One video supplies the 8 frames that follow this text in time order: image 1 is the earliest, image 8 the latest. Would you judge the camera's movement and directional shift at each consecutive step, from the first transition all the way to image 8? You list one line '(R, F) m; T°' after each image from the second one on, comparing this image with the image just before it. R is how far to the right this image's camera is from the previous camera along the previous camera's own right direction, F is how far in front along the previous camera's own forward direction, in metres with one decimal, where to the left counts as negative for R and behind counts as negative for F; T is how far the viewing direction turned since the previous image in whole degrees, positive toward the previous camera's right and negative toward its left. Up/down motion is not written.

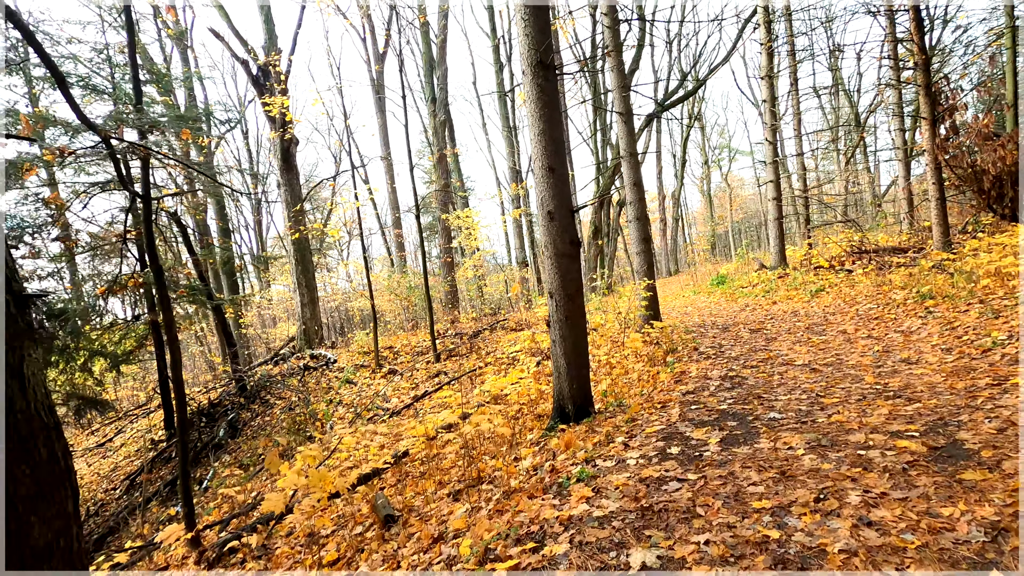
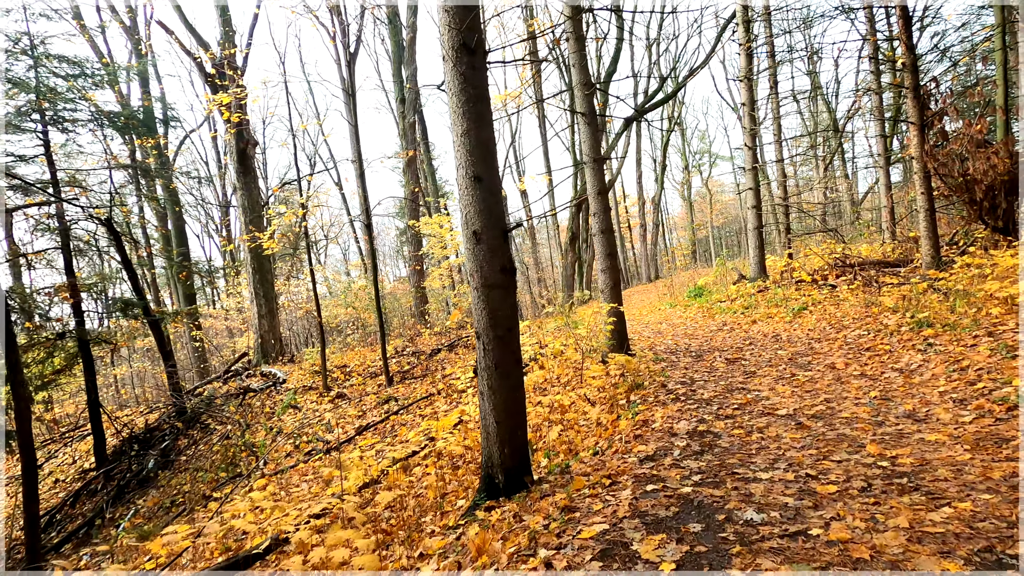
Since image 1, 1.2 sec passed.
(+0.4, +0.9) m; +2°
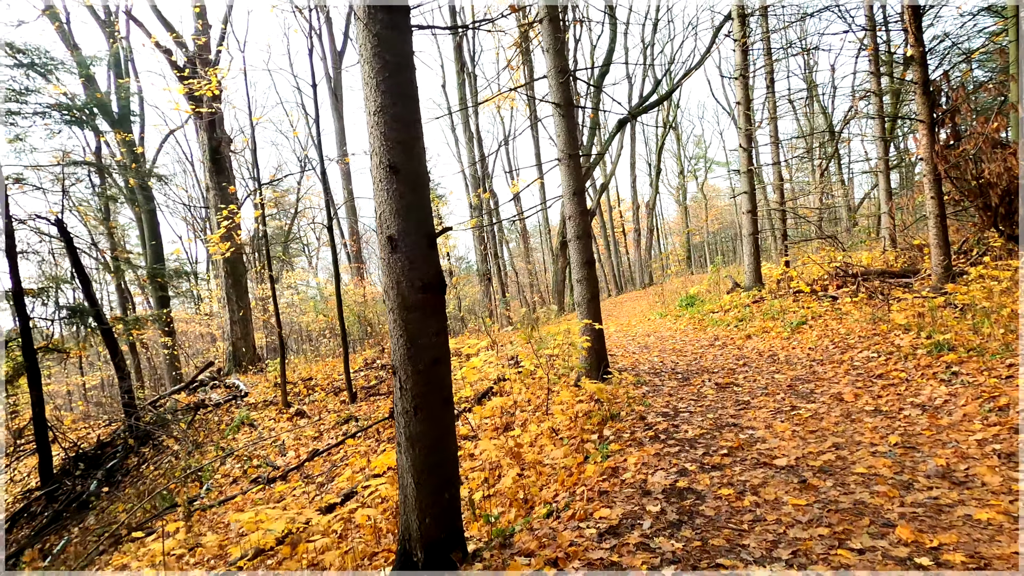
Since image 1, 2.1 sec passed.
(+0.4, +0.8) m; 0°
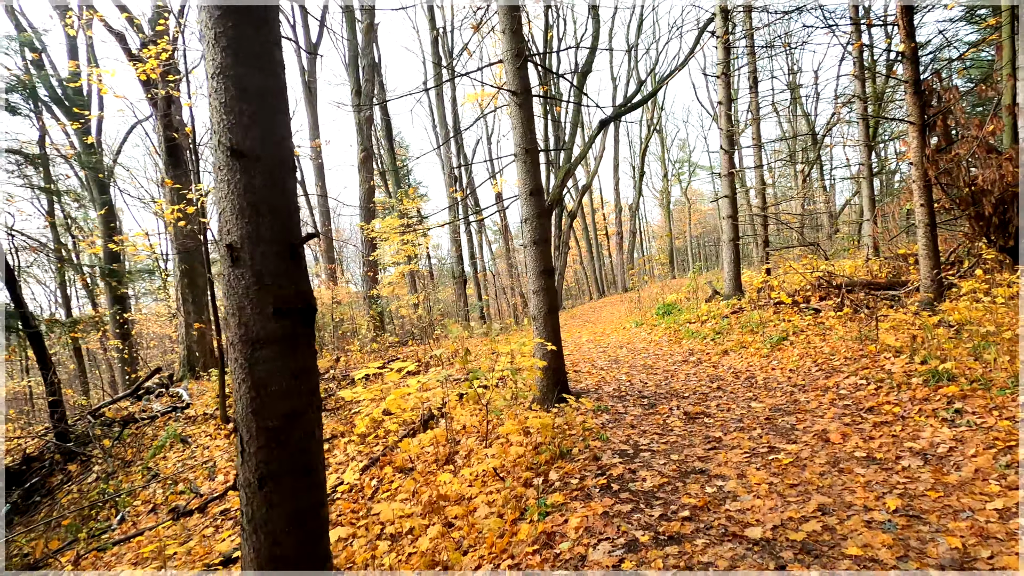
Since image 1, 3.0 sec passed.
(+0.4, +0.7) m; +2°
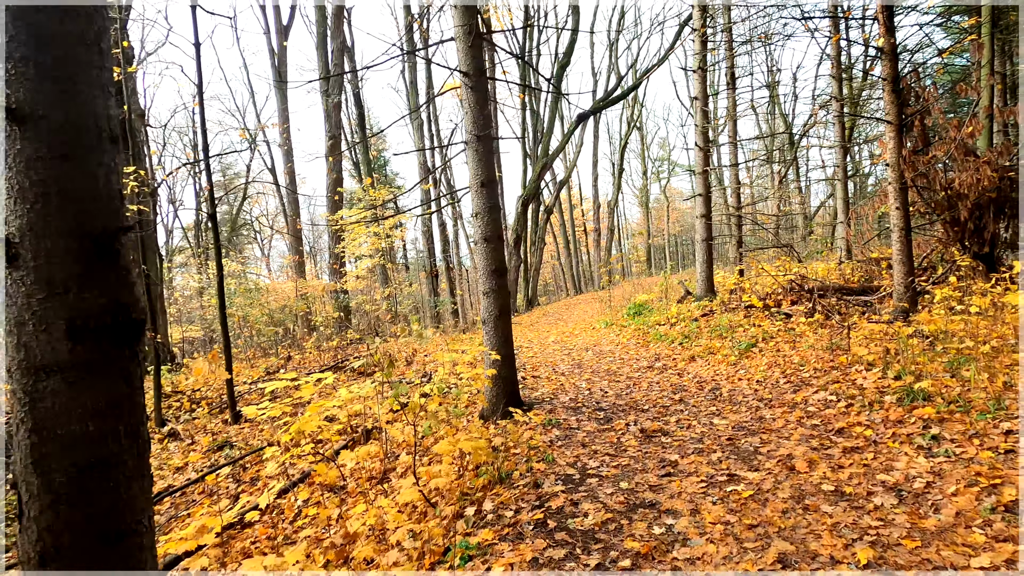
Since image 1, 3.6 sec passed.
(+0.3, +0.5) m; +2°
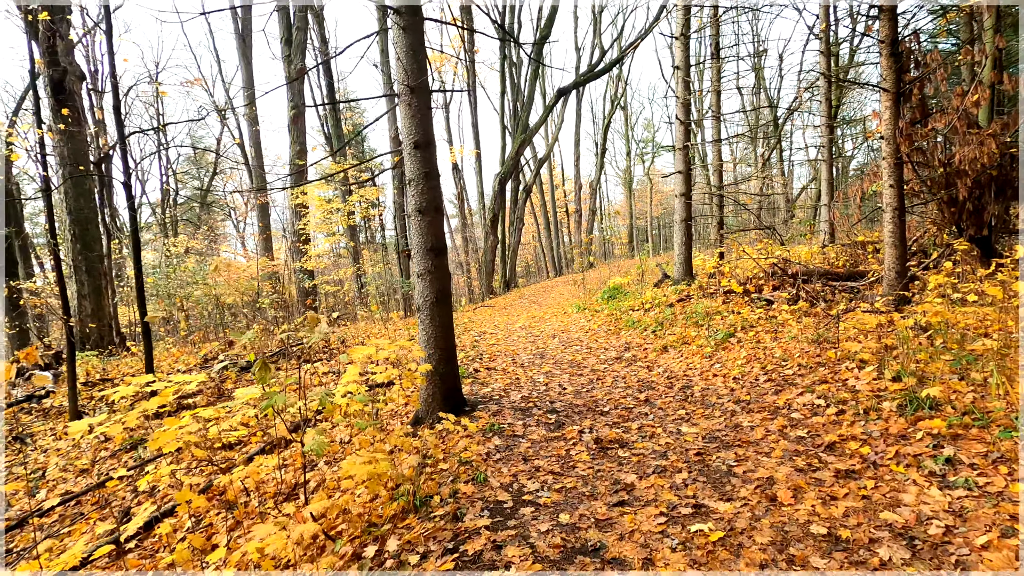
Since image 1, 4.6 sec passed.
(+0.4, +0.7) m; +2°
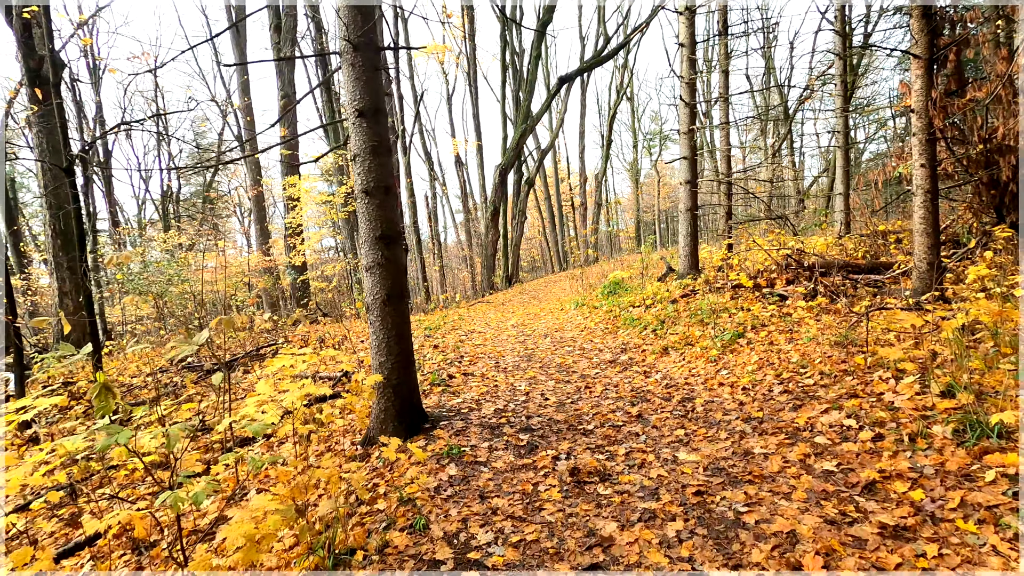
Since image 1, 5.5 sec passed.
(+0.3, +0.7) m; -1°
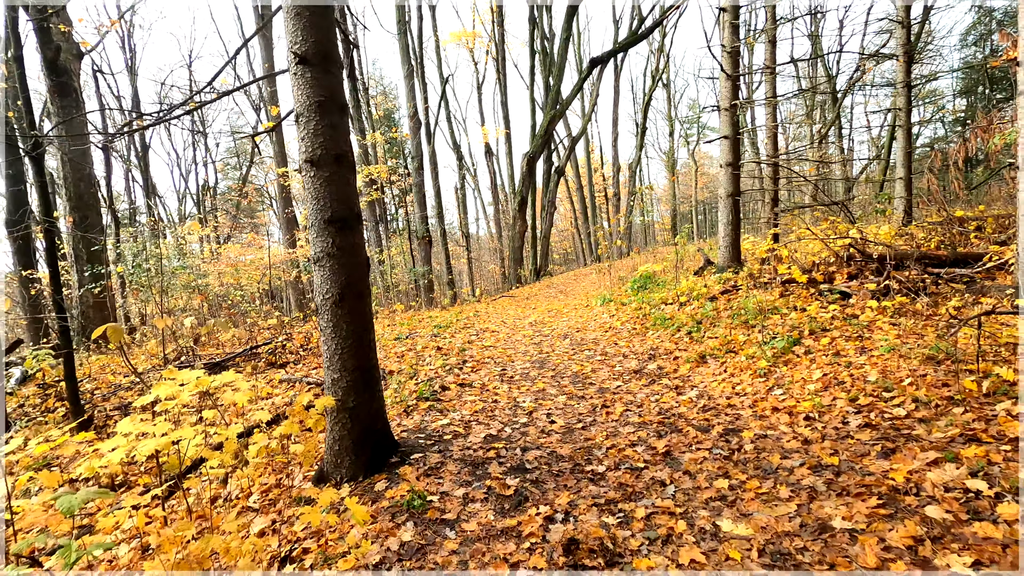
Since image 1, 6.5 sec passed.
(+0.2, +0.8) m; -4°
